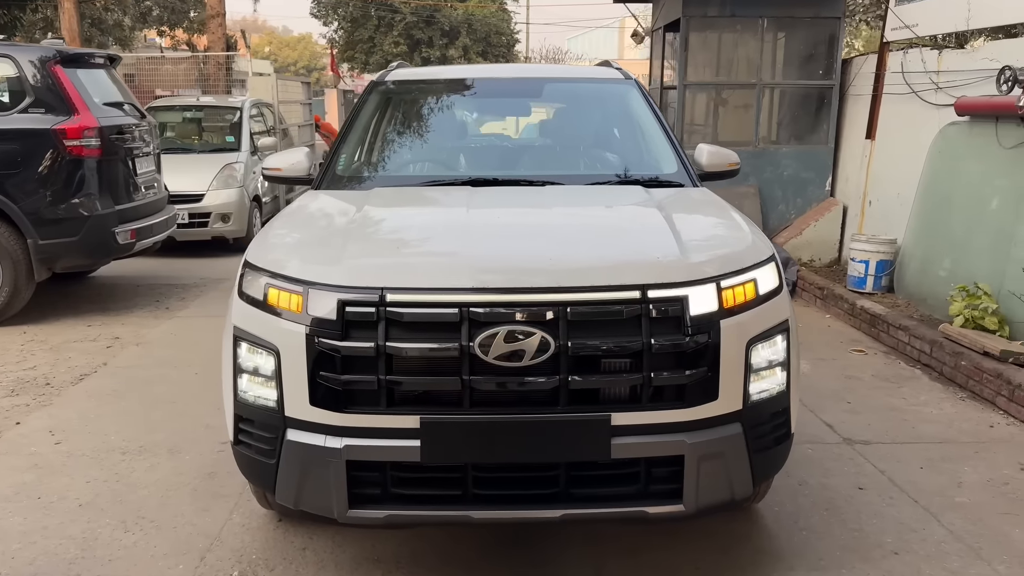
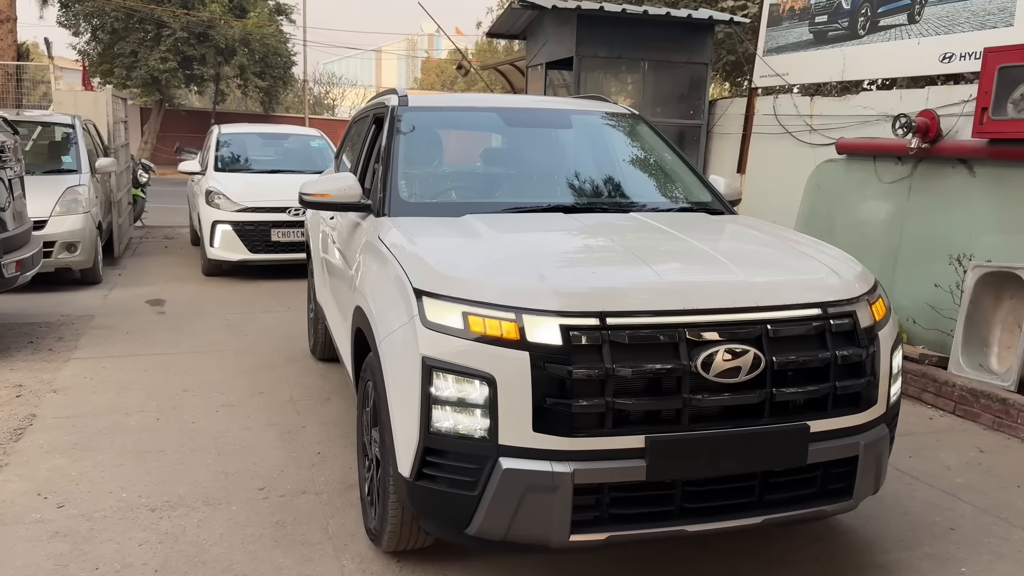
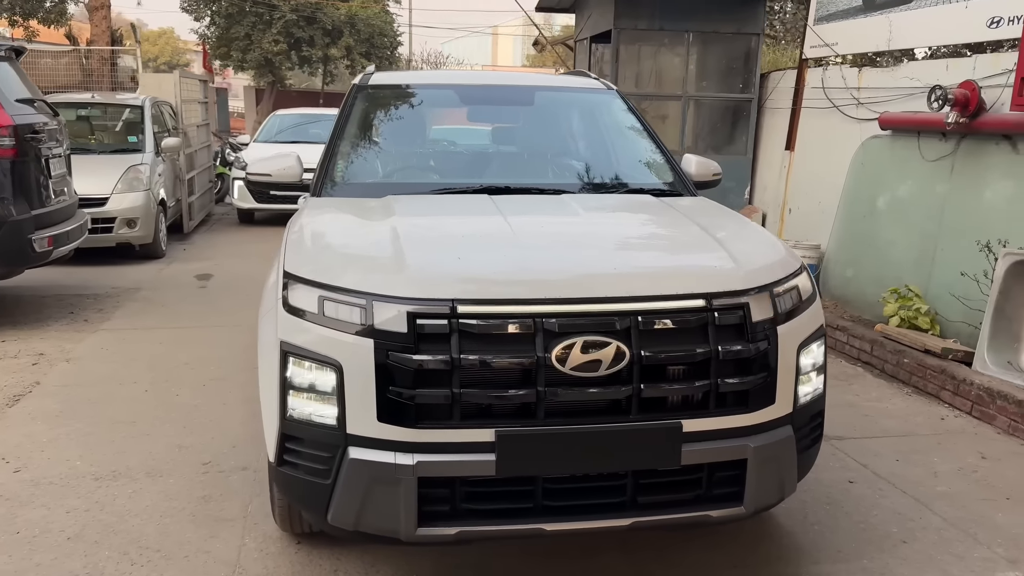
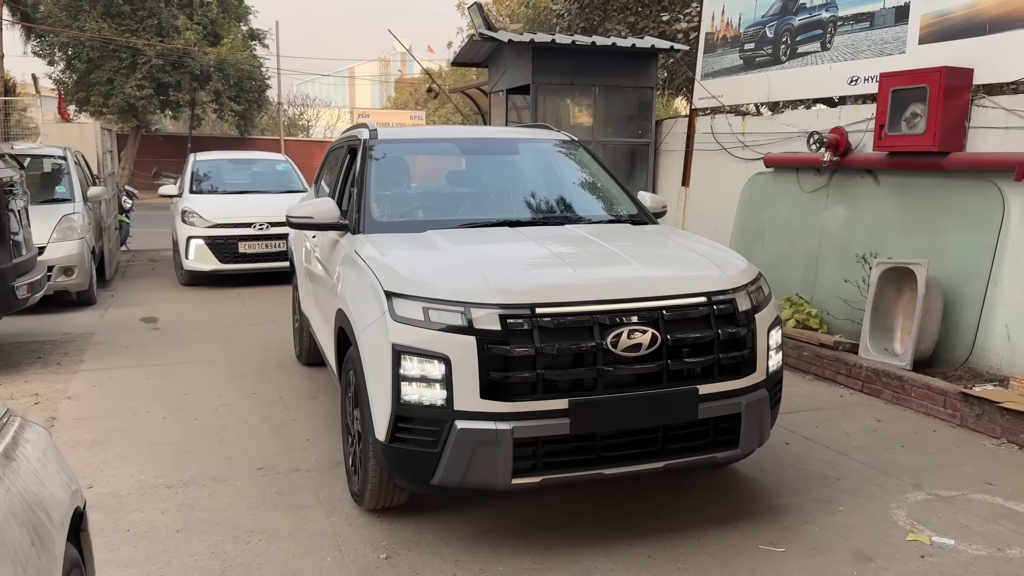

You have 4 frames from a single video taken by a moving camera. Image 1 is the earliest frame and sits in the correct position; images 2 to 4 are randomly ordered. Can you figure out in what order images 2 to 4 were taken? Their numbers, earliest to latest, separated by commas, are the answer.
3, 4, 2
